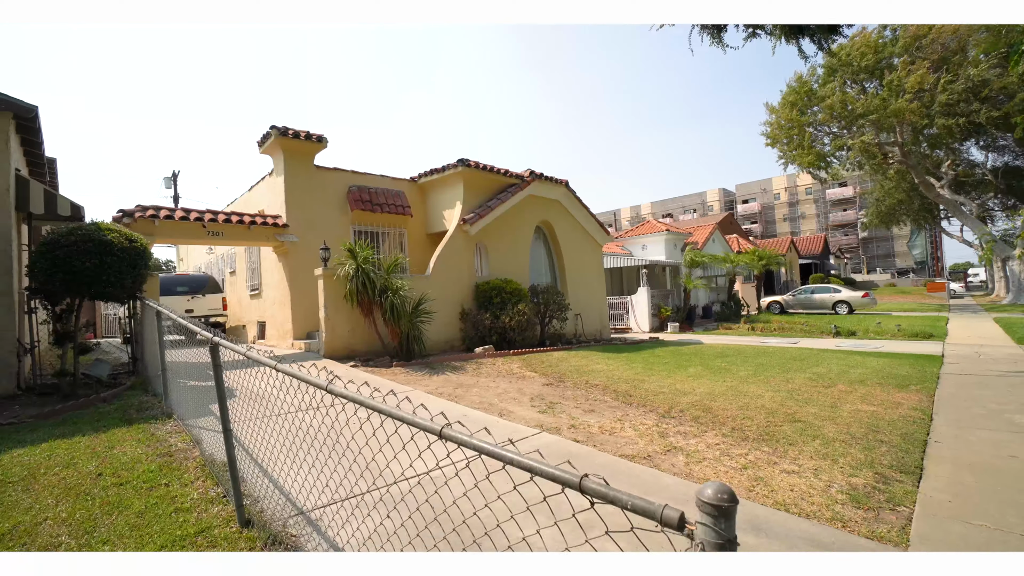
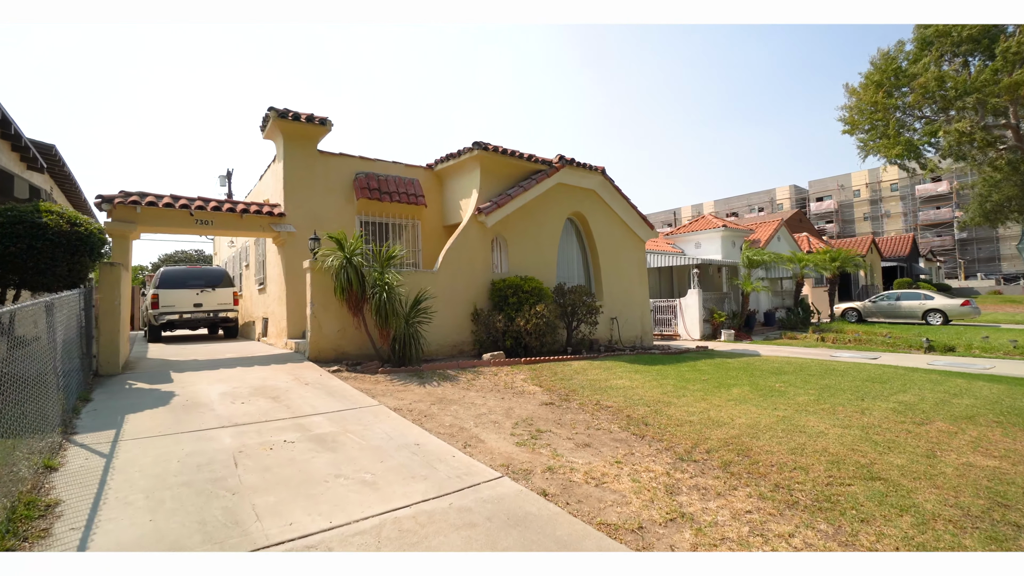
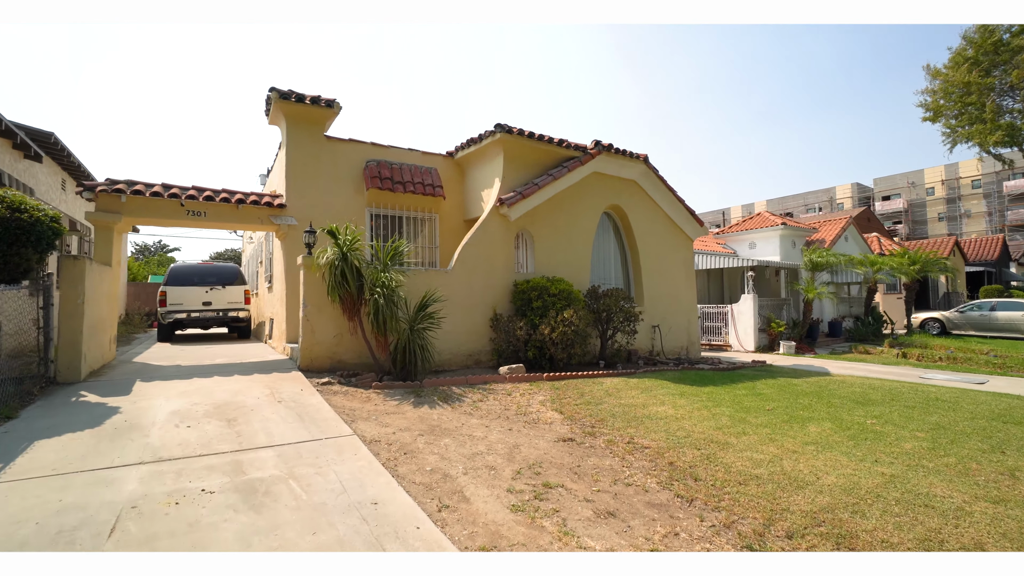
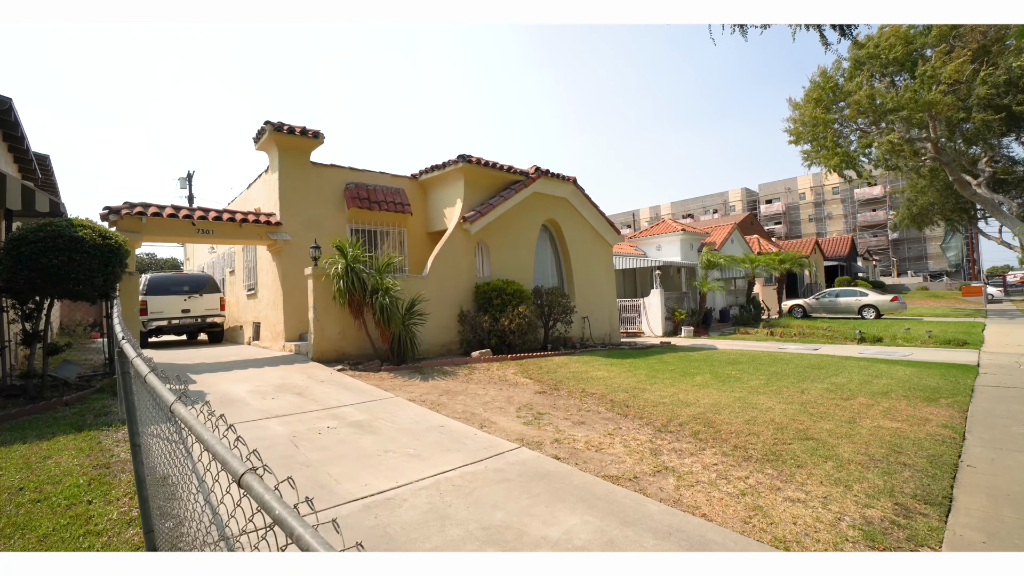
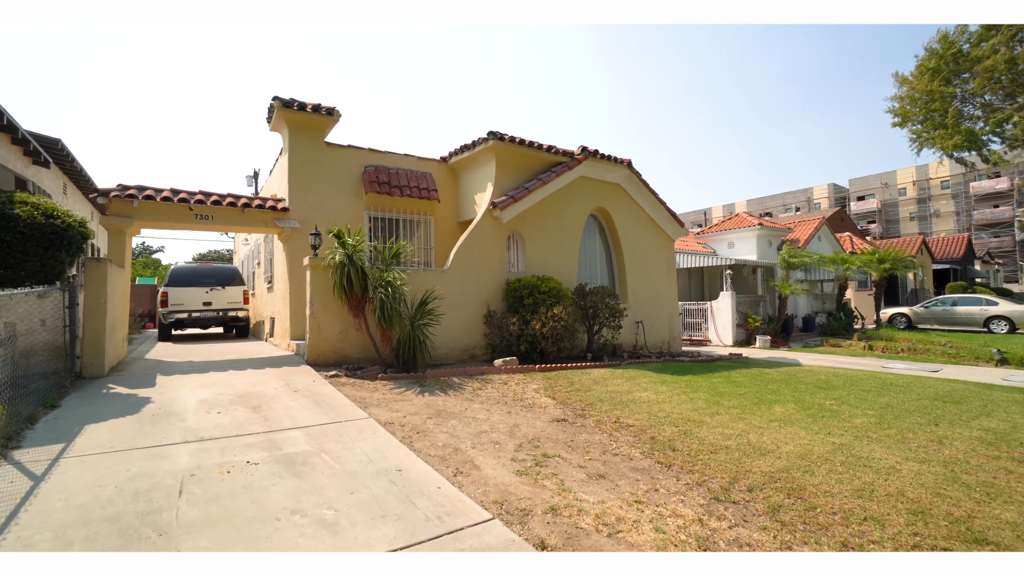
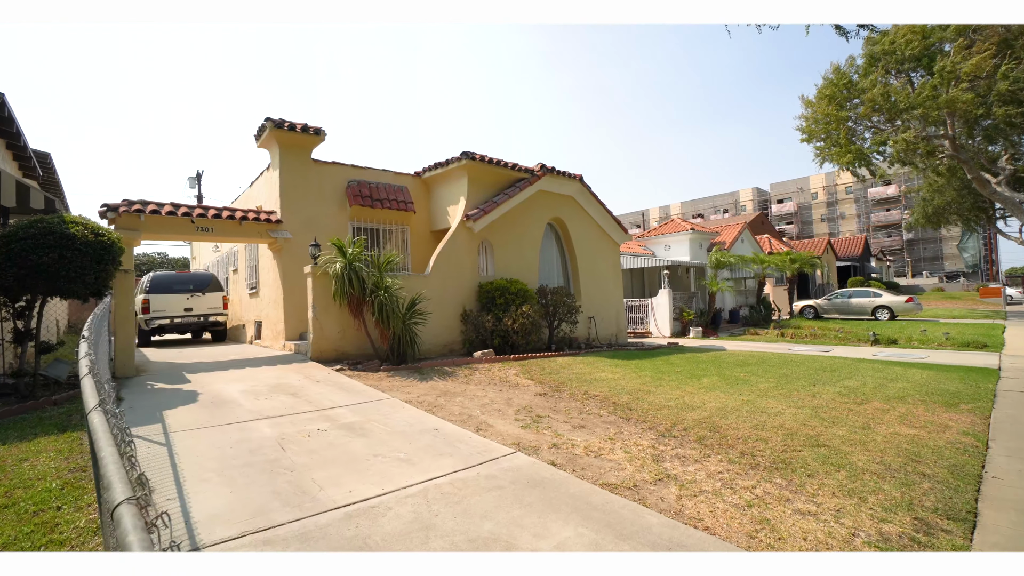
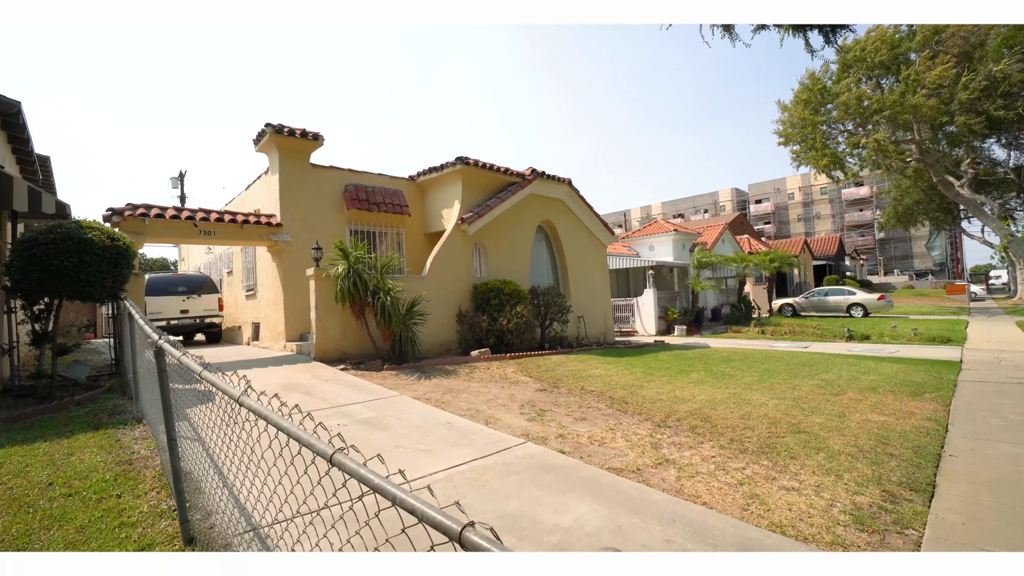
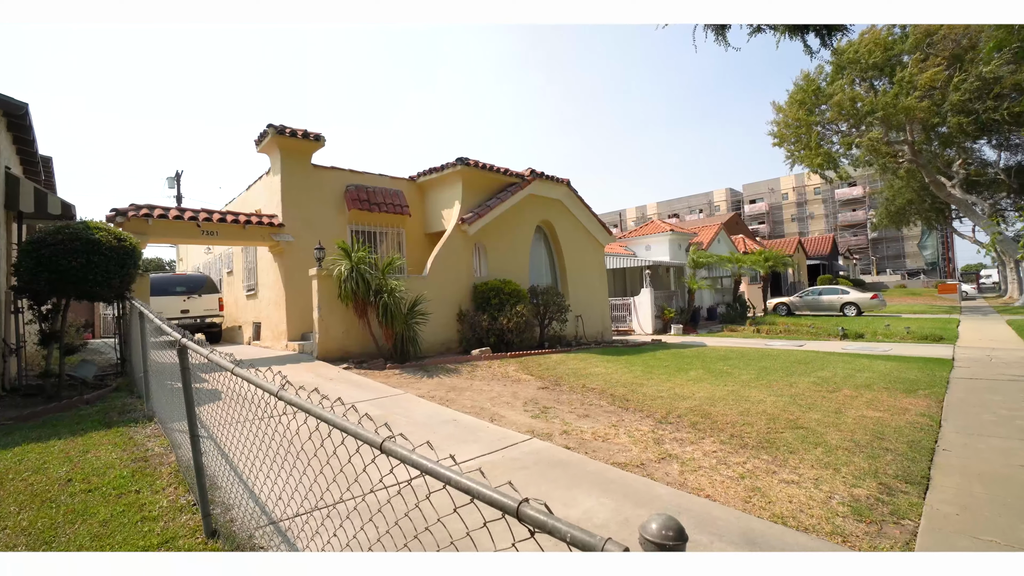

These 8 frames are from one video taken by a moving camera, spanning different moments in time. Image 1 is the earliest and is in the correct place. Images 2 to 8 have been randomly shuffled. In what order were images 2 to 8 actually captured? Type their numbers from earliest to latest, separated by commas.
8, 7, 4, 6, 2, 5, 3
